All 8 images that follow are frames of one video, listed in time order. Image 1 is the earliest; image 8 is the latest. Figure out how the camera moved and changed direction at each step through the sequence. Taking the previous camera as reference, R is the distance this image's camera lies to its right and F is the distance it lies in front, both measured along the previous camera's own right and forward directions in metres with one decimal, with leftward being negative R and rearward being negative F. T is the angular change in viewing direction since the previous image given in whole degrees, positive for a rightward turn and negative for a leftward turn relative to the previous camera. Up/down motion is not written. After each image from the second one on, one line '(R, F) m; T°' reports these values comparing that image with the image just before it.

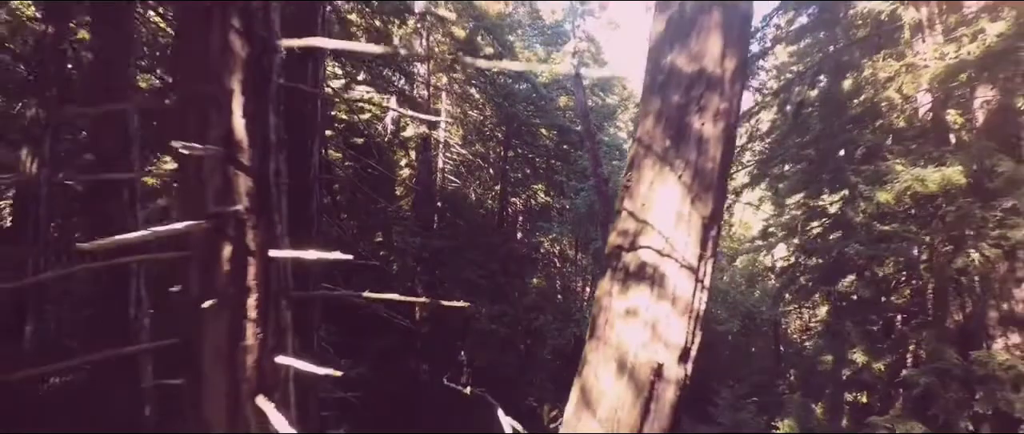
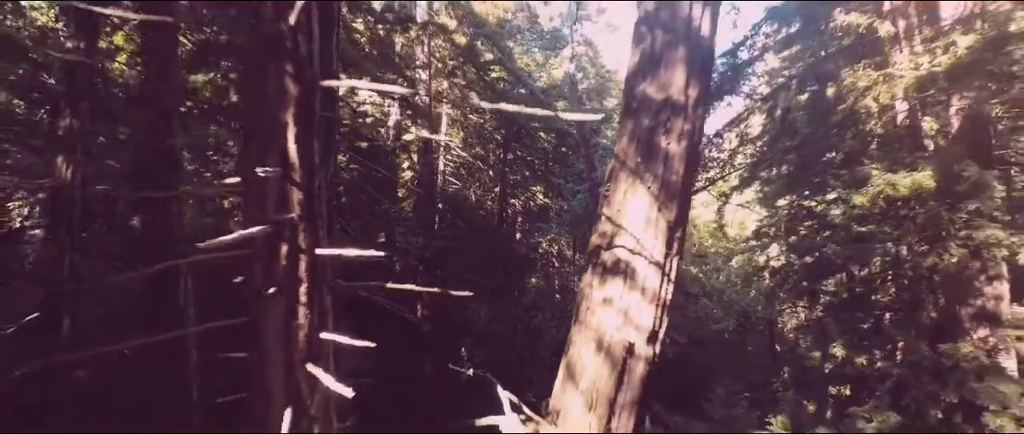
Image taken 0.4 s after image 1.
(0.0, -0.3) m; 0°
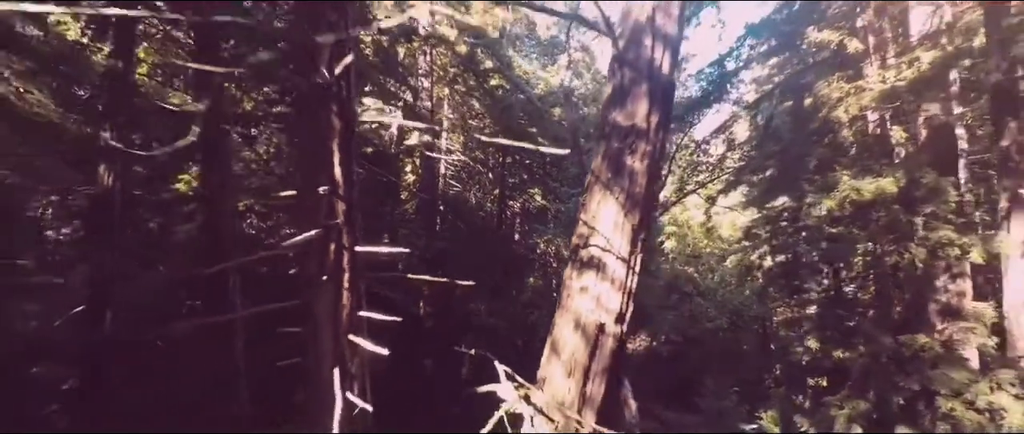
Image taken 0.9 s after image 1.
(0.0, -0.4) m; 0°
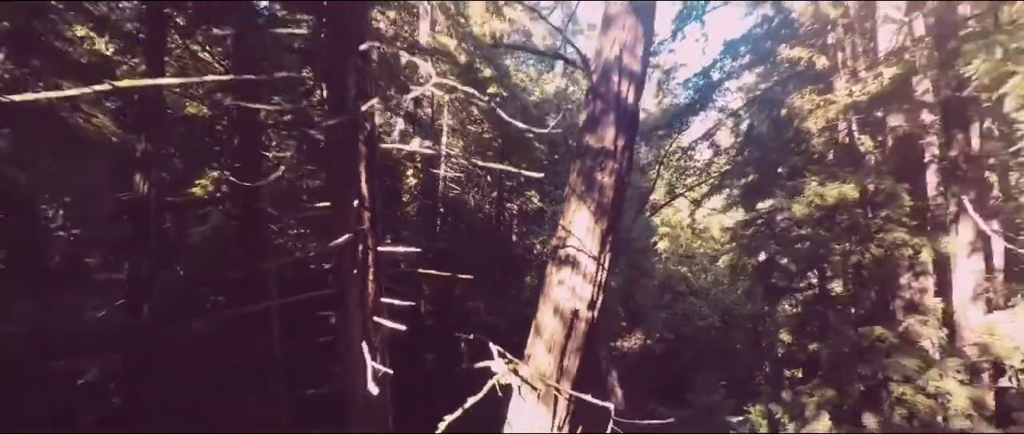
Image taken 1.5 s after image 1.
(+0.1, -0.5) m; 0°
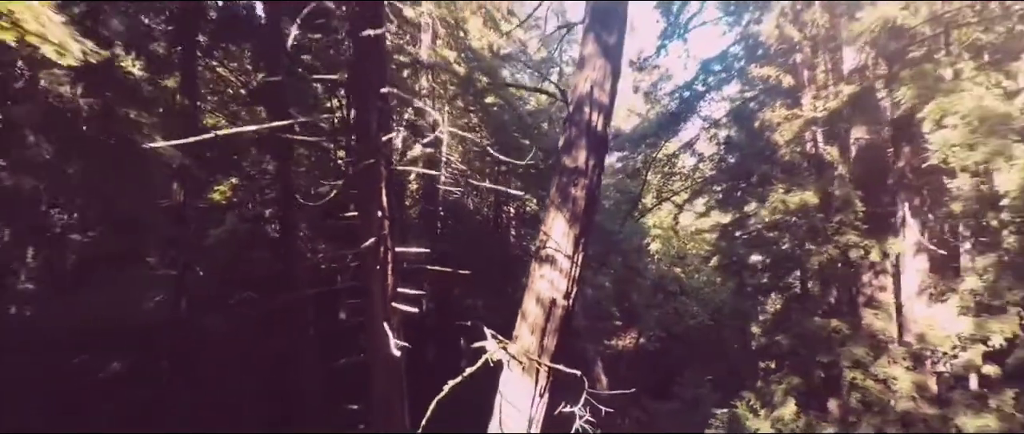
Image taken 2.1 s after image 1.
(+0.1, -0.6) m; 0°
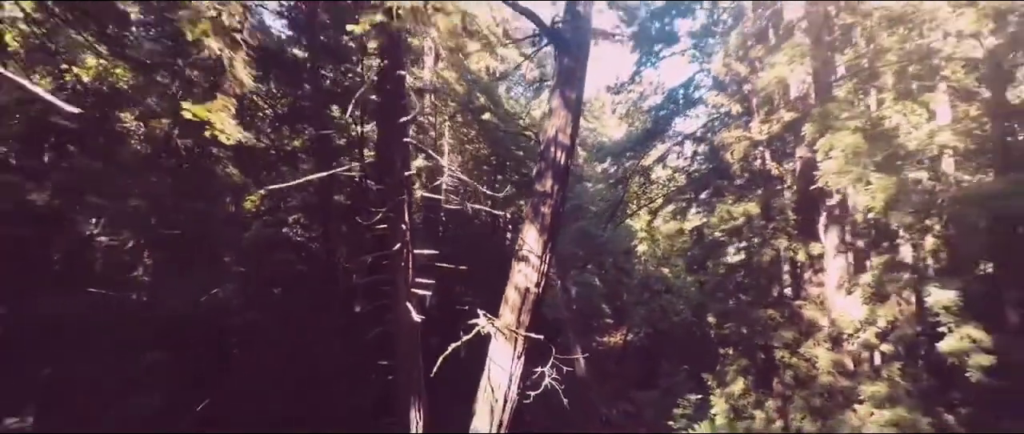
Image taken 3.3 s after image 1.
(+0.2, -1.2) m; 0°
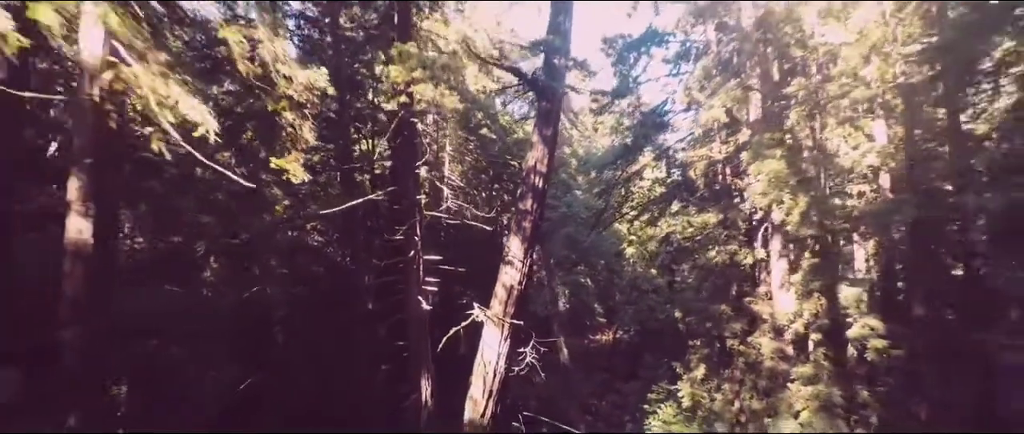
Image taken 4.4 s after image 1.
(+0.2, -1.2) m; 0°
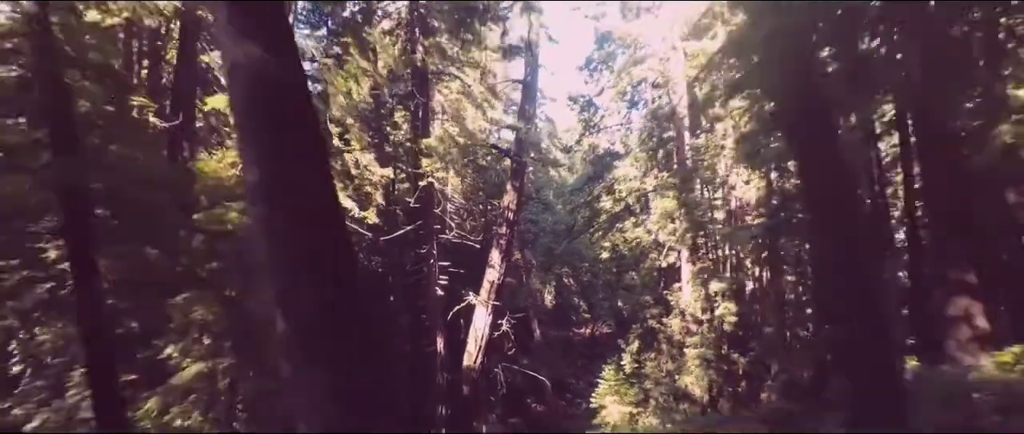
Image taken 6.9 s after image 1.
(+0.4, -3.3) m; 0°
